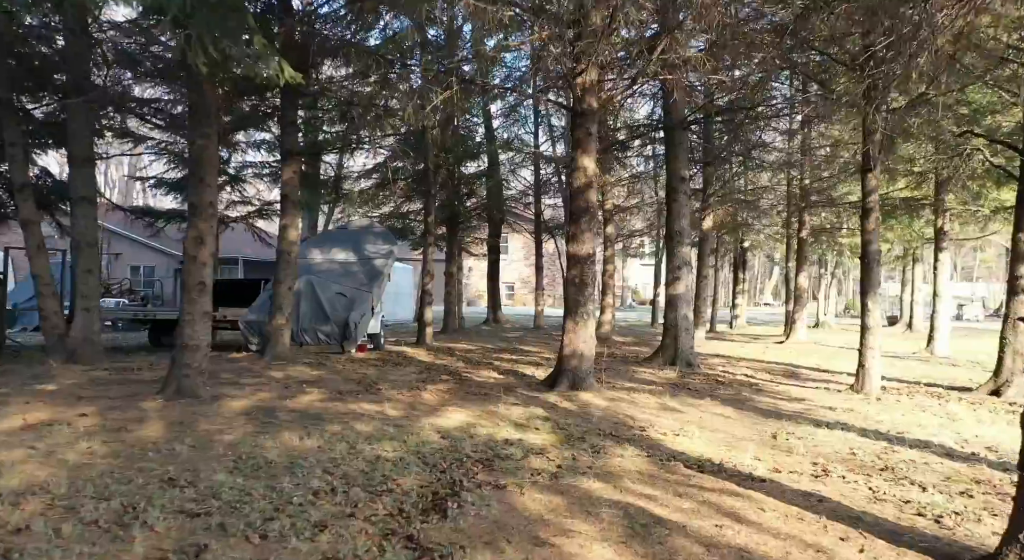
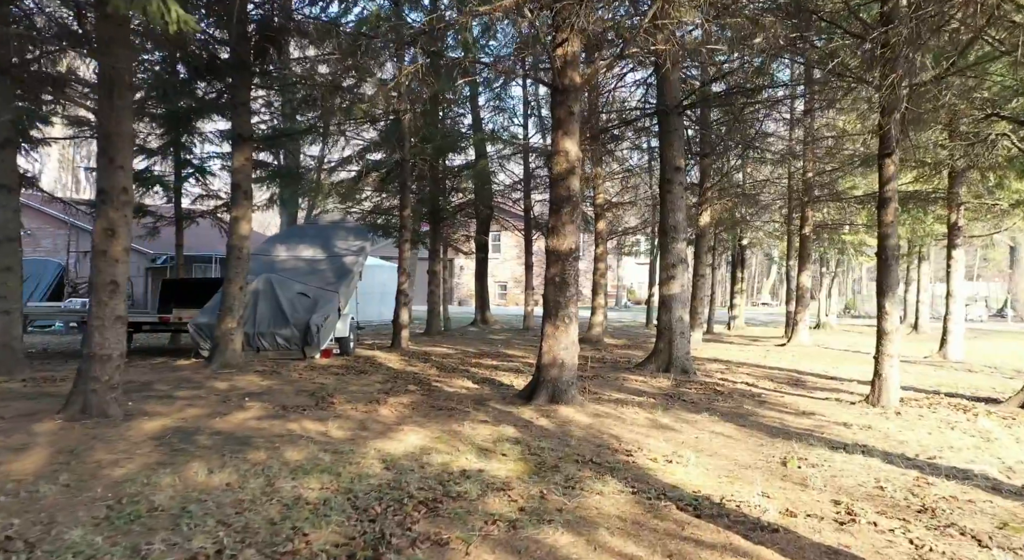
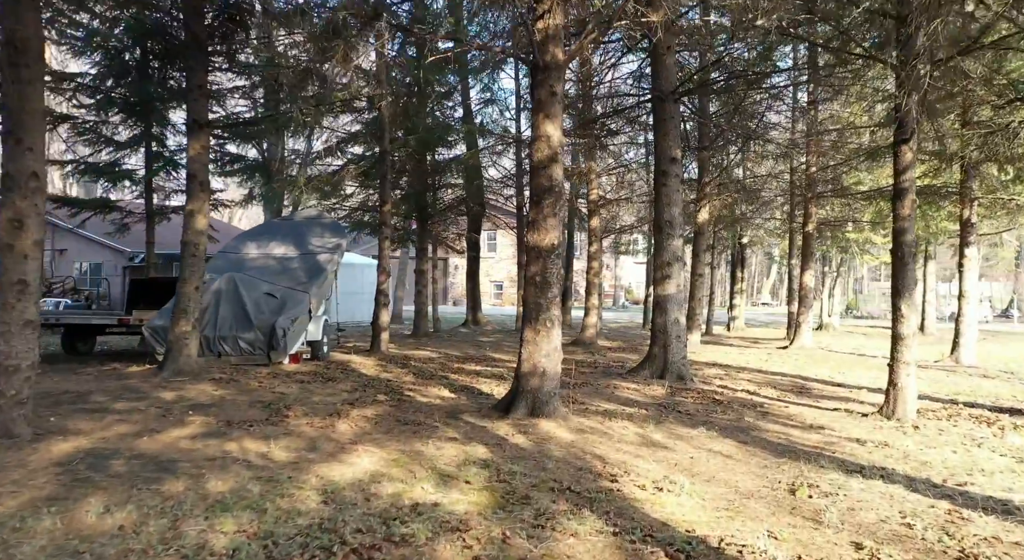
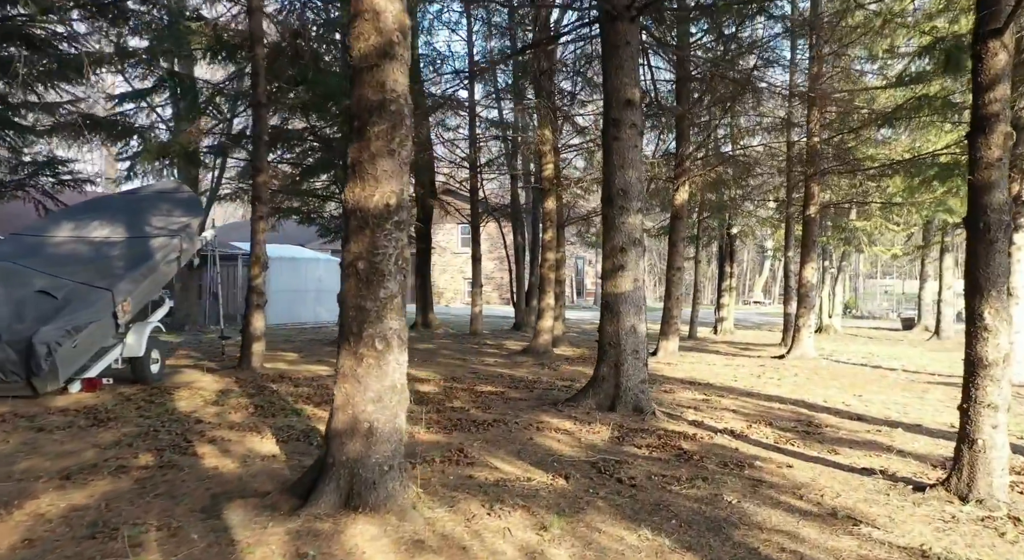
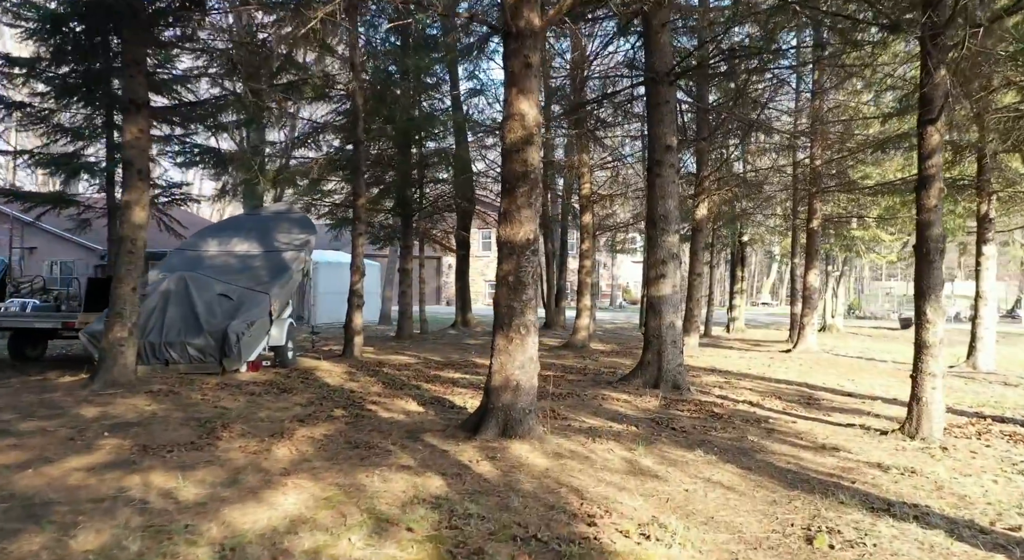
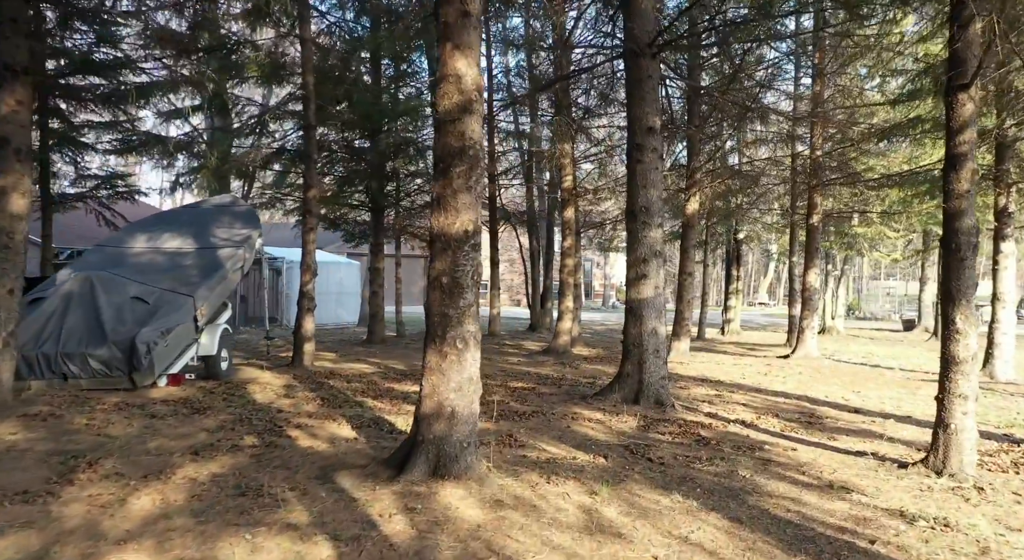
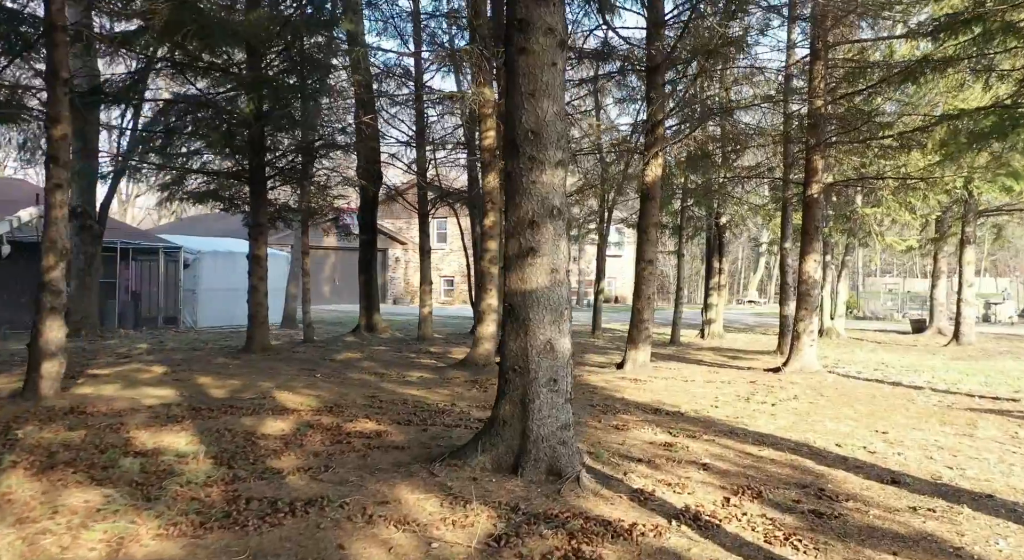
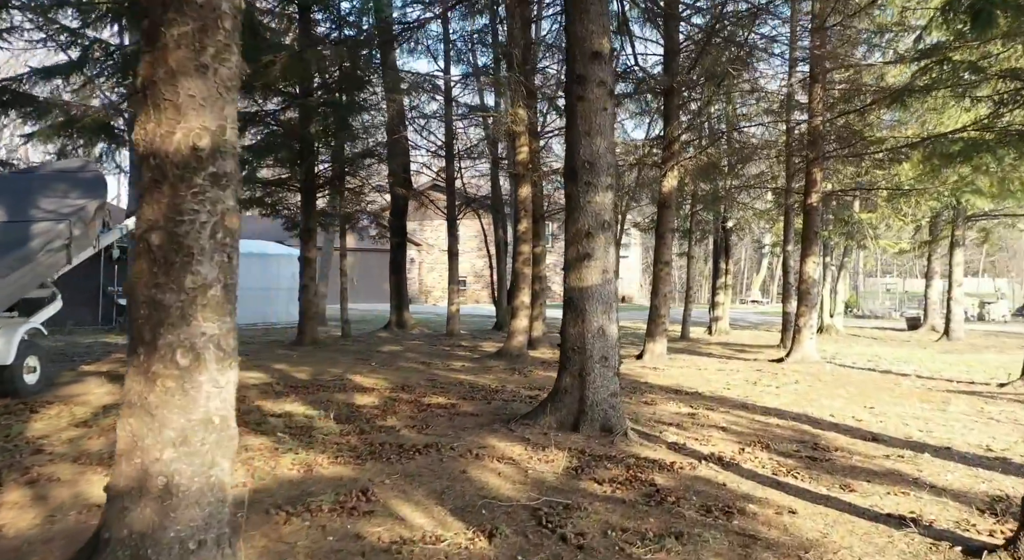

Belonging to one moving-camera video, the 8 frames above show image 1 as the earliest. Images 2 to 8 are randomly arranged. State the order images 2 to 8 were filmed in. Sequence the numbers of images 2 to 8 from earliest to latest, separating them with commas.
2, 3, 5, 6, 4, 8, 7
